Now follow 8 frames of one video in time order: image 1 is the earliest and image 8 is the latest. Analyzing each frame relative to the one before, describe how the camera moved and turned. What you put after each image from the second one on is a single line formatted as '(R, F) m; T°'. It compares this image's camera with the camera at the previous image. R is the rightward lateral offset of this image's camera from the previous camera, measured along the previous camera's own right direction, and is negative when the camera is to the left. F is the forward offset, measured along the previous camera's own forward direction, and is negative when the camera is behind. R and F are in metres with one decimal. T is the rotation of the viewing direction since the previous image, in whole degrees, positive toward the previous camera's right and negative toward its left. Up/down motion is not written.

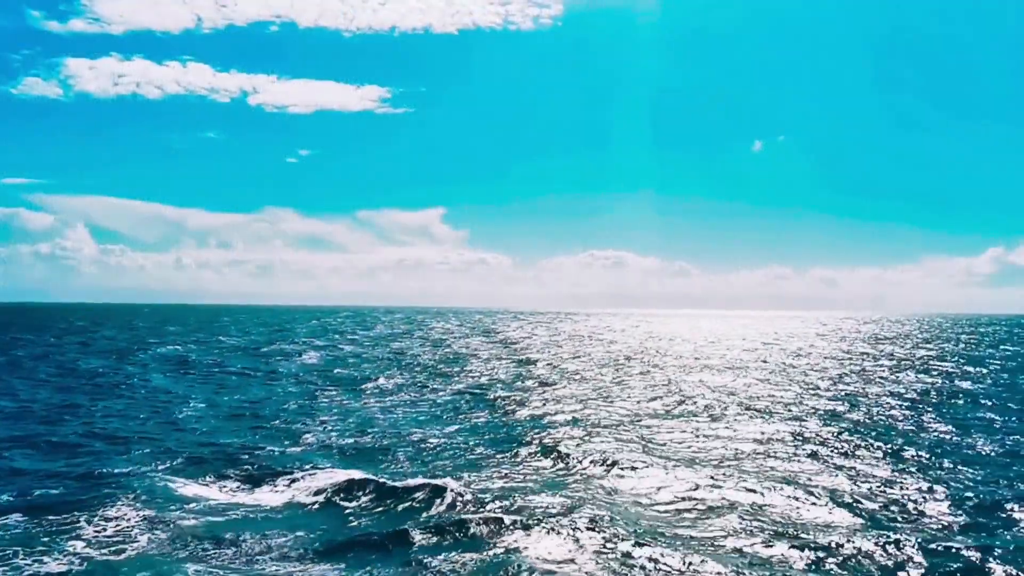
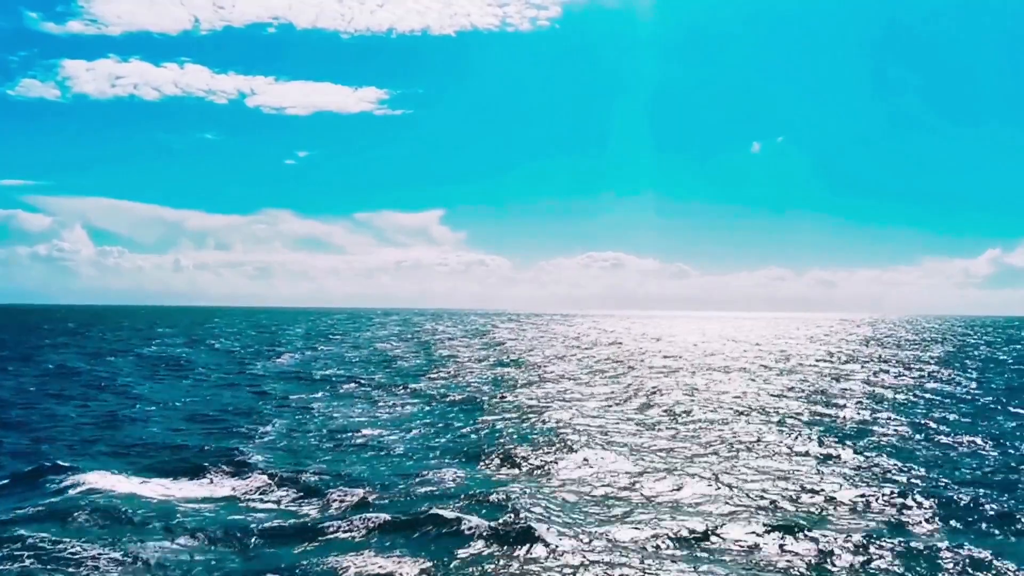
(+2.3, 0.0) m; 0°
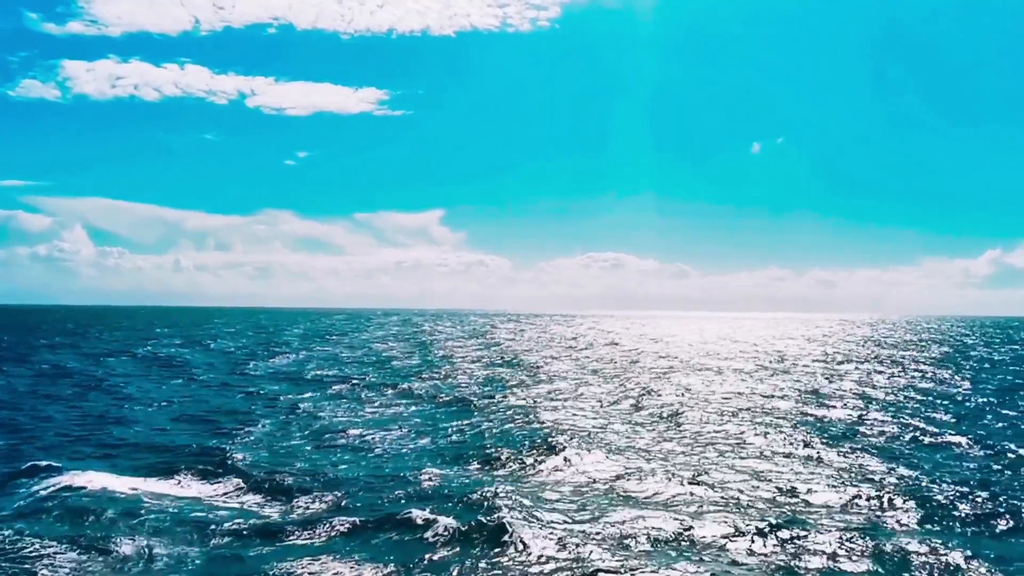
(-3.2, -1.1) m; 0°
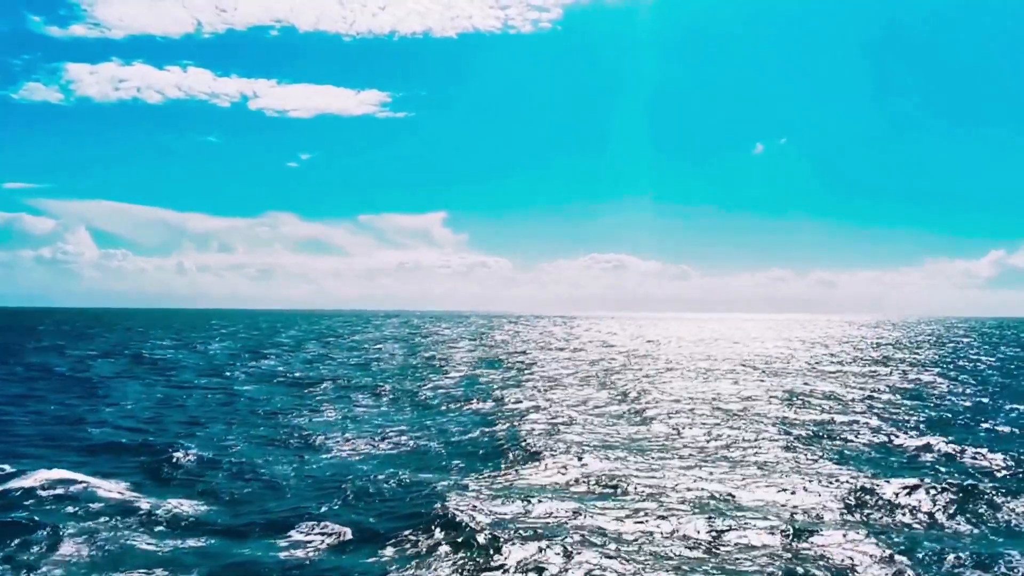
(+2.8, +0.2) m; 0°
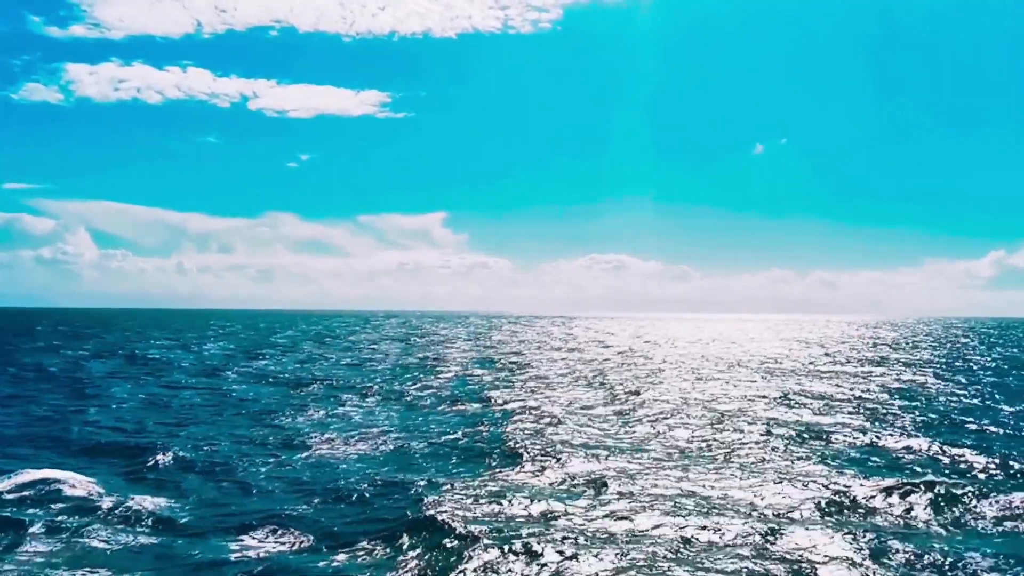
(-4.9, +0.1) m; 0°
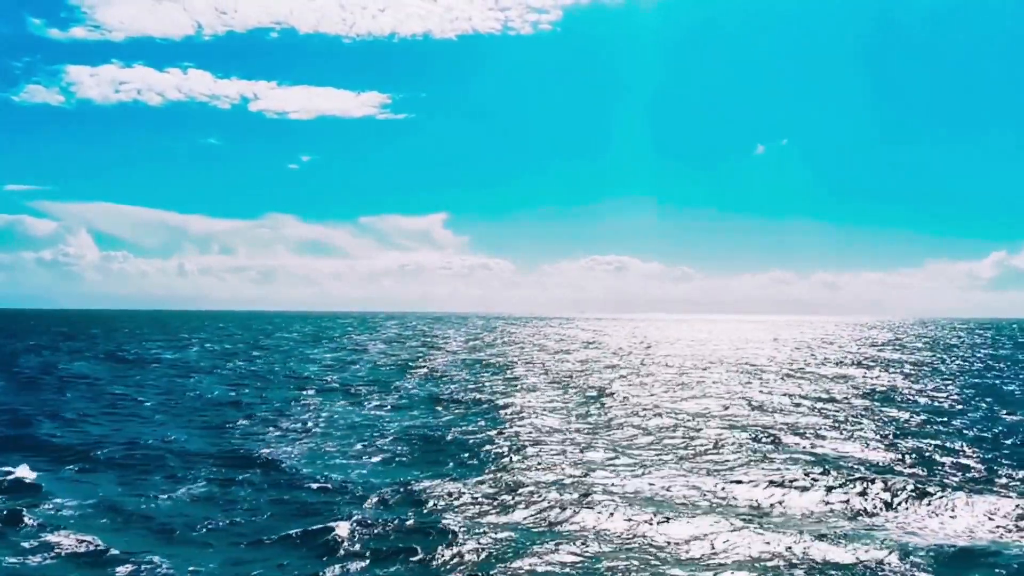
(+1.7, -0.6) m; 0°
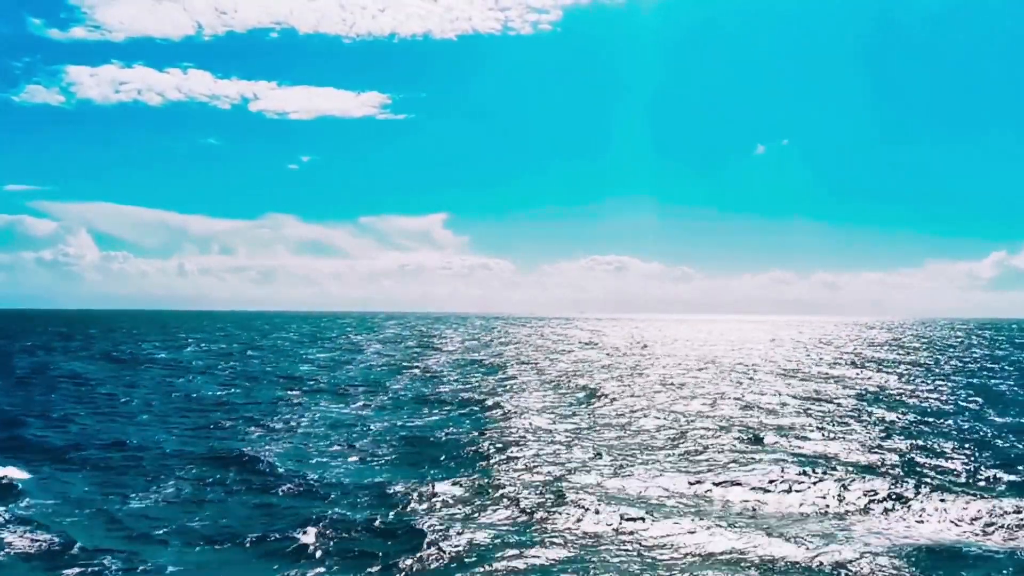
(-4.8, -0.5) m; 0°
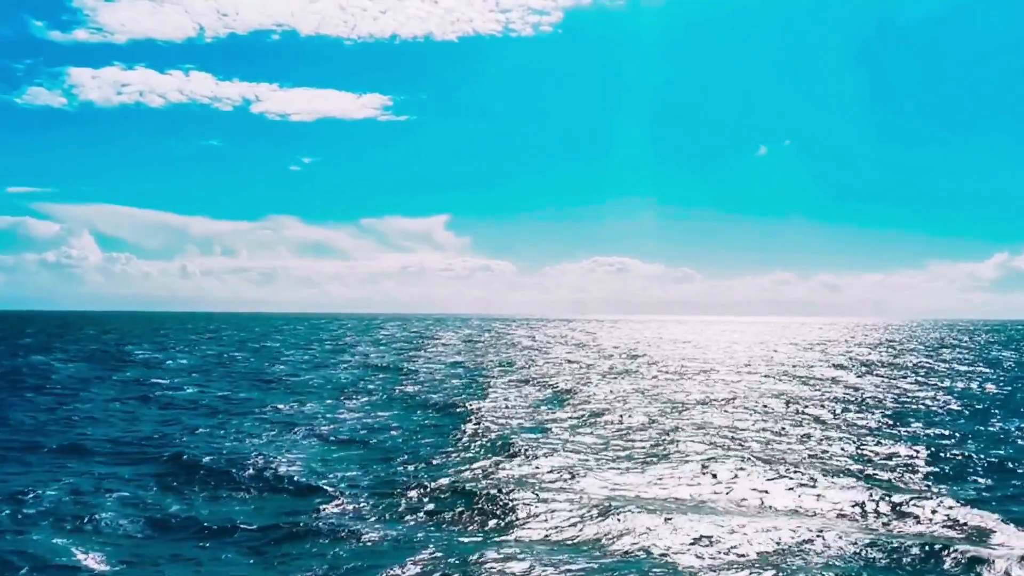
(+4.2, +0.7) m; 0°
